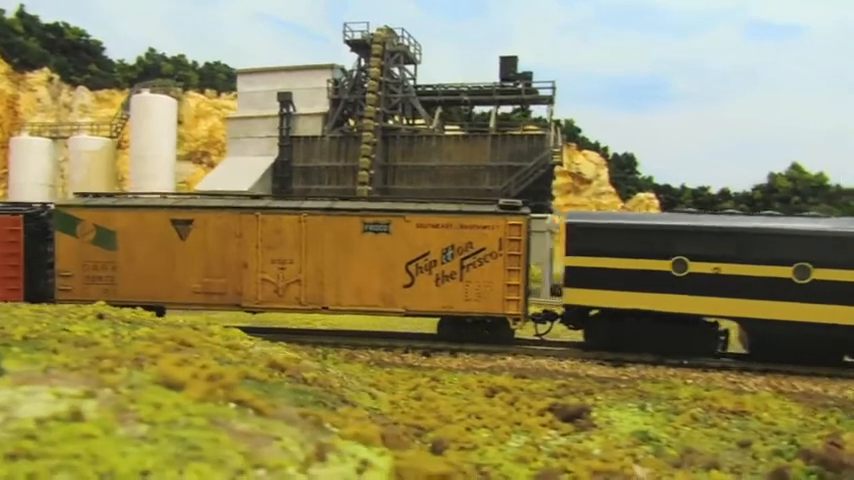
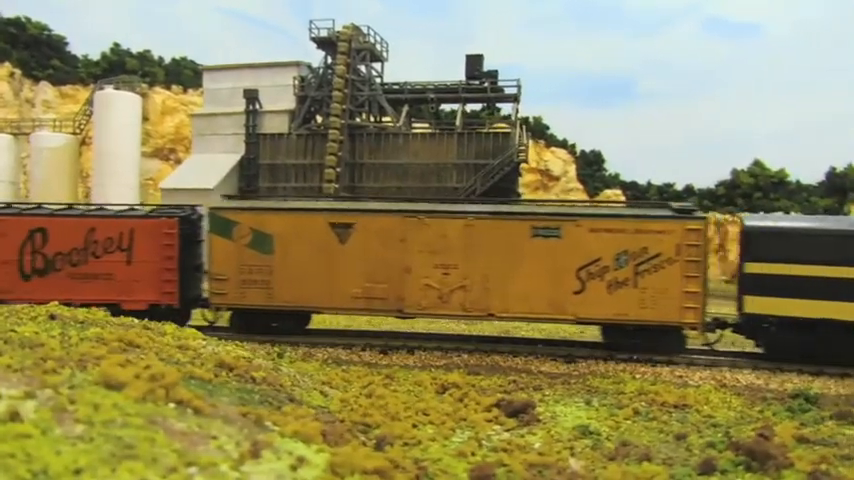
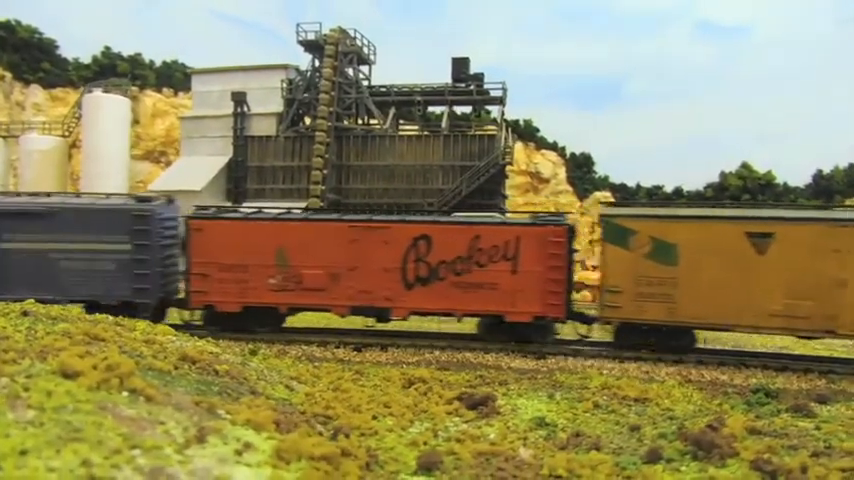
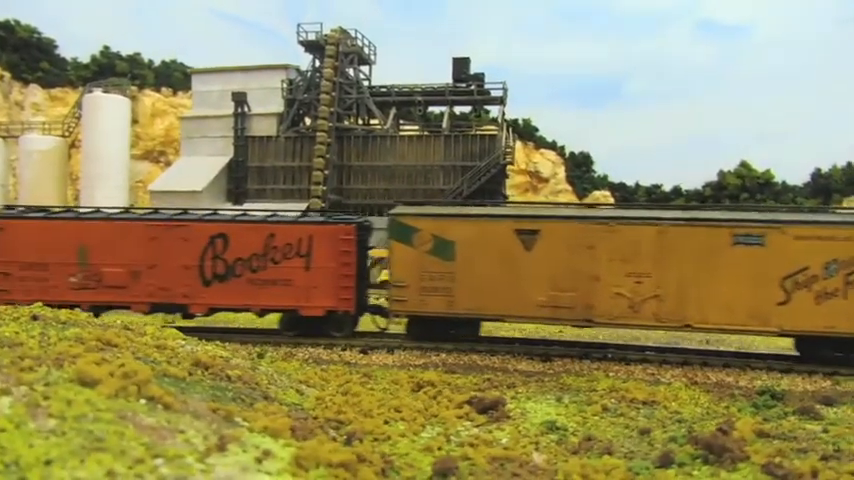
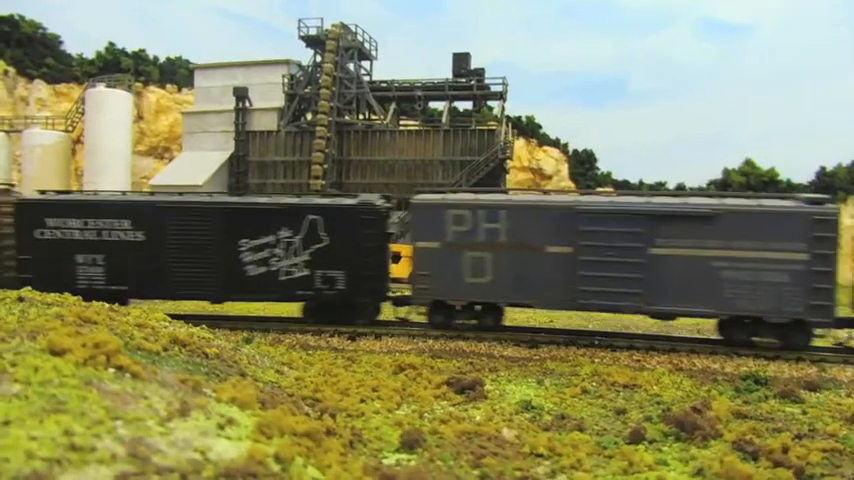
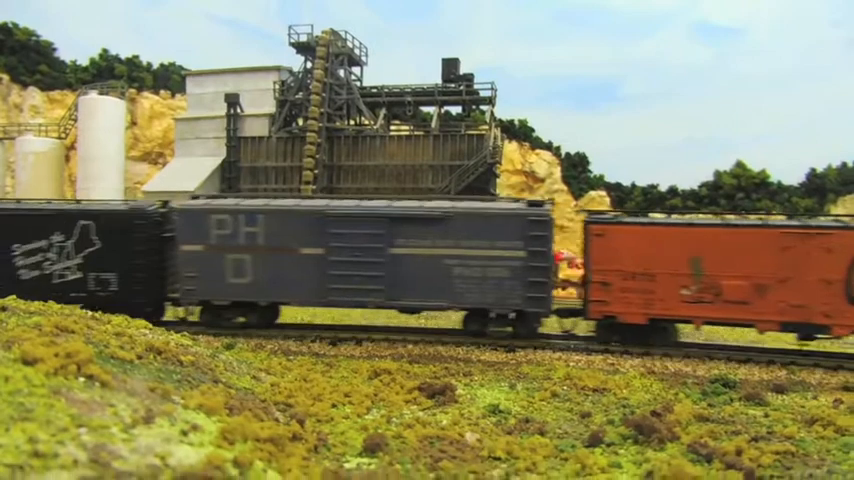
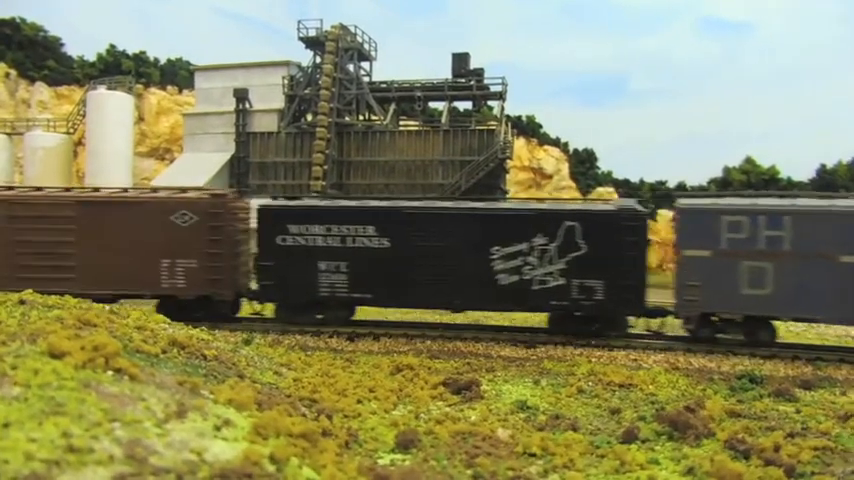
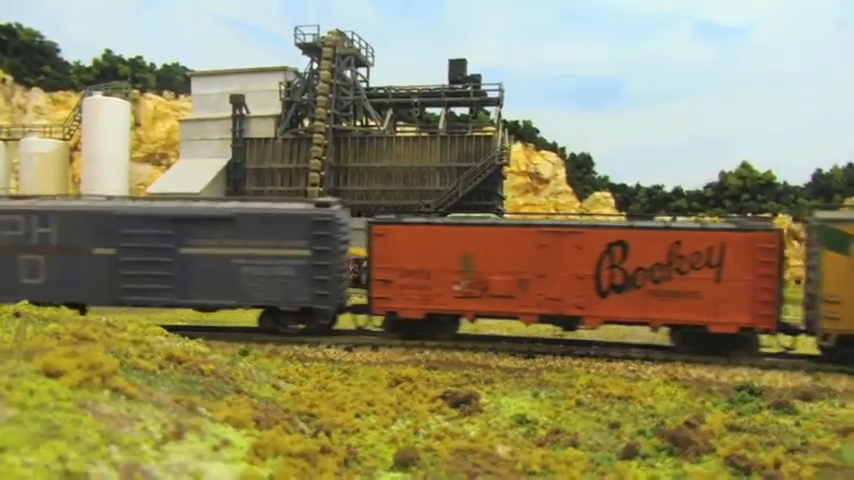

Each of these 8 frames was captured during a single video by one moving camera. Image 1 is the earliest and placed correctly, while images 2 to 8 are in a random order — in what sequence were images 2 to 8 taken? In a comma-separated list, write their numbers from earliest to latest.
2, 4, 3, 8, 6, 5, 7
